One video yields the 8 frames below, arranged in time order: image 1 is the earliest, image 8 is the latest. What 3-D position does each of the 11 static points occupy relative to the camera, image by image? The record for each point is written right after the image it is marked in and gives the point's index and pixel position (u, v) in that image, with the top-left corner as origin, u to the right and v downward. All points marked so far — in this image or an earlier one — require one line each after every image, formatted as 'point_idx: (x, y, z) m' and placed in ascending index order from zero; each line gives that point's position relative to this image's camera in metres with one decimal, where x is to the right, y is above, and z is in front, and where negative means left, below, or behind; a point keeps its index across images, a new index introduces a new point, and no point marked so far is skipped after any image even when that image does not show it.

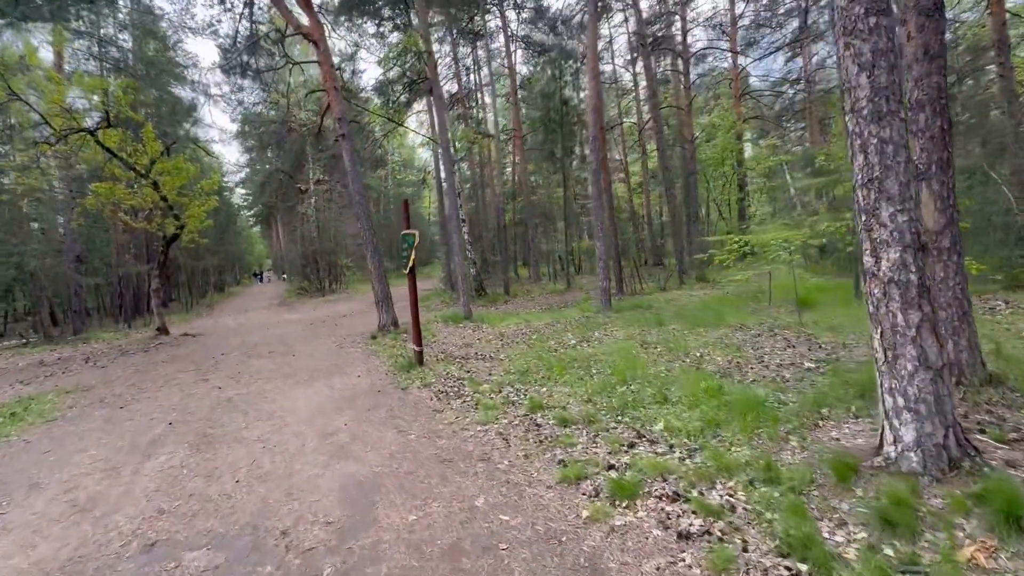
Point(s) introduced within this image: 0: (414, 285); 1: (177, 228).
0: (-1.7, 0.0, +7.8) m
1: (-10.0, +1.8, +14.0) m
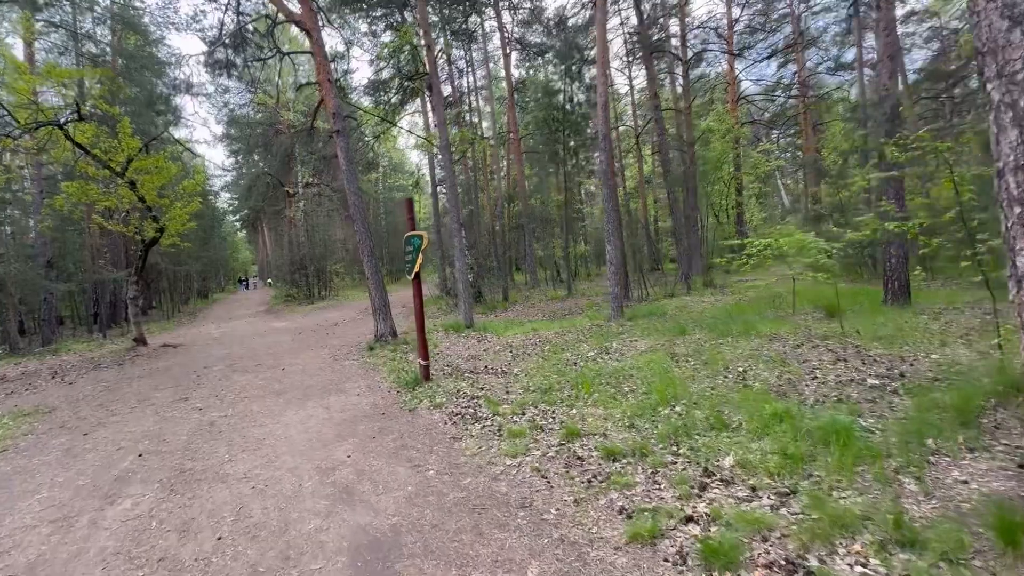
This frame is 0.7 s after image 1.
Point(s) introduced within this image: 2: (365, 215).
0: (-1.4, -0.1, +7.1) m
1: (-9.9, +1.6, +13.0) m
2: (-3.3, +1.7, +10.6) m
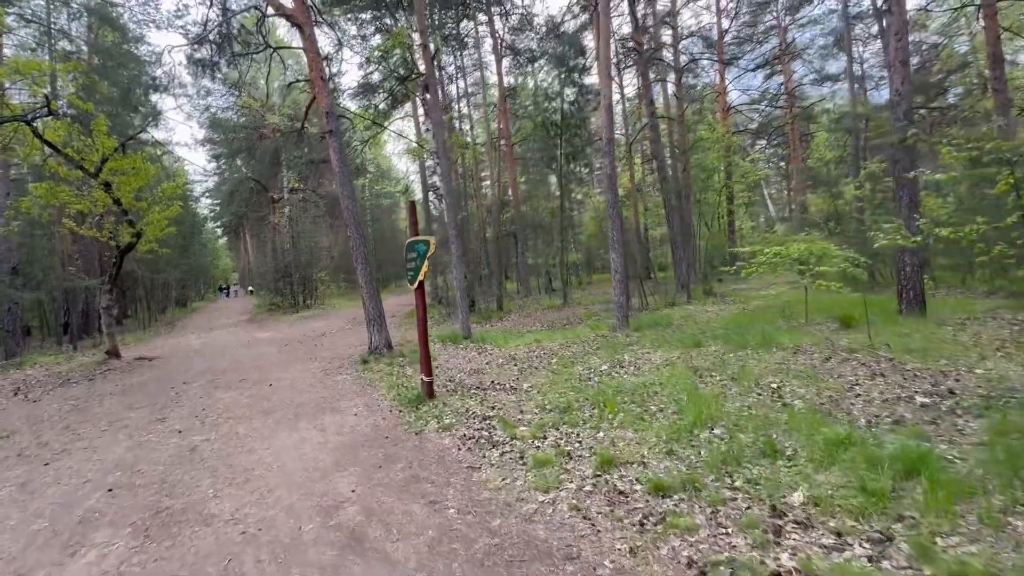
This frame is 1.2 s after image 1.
0: (-1.3, -0.2, +6.6) m
1: (-9.9, +1.4, +12.3) m
2: (-3.3, +1.5, +10.0) m
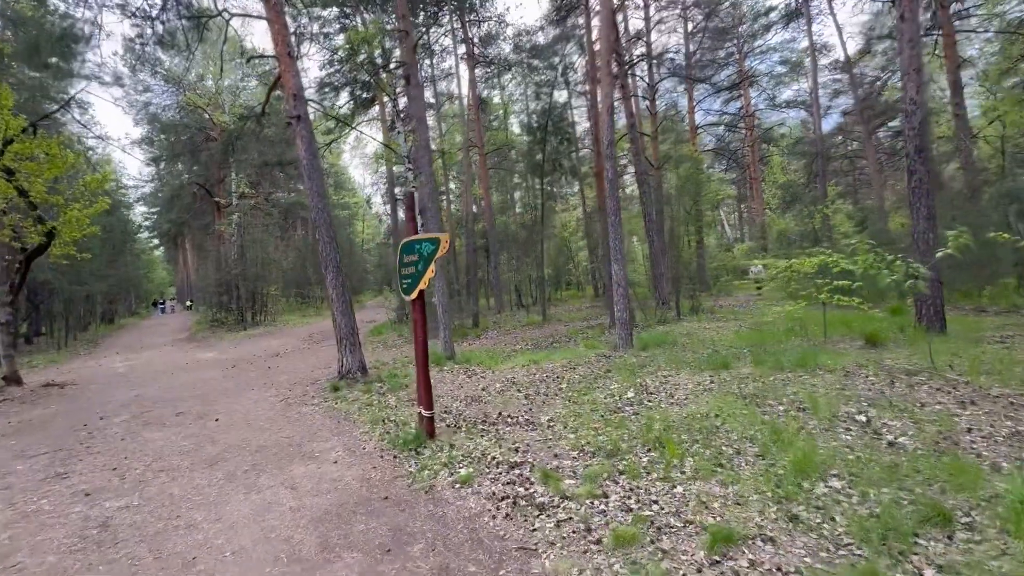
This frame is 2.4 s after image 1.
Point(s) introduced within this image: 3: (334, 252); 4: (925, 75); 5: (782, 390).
0: (-1.0, -0.3, +5.3) m
1: (-10.2, +1.1, +10.2) m
2: (-3.3, +1.2, +8.6) m
3: (-3.2, +0.6, +8.4) m
4: (+7.8, +4.0, +8.7) m
5: (+3.3, -1.3, +5.8) m
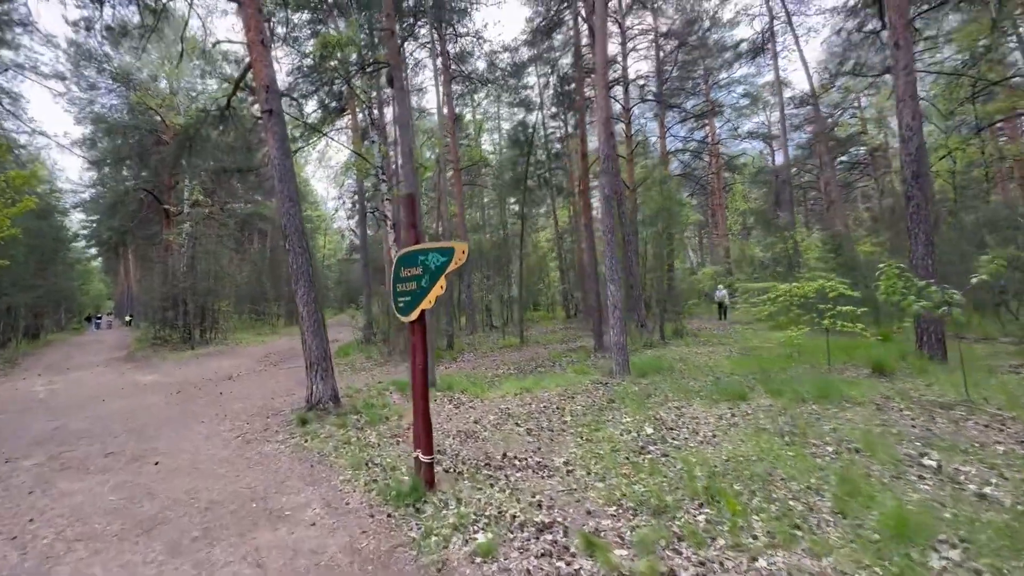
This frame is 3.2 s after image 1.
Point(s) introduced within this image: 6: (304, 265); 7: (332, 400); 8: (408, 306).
0: (-0.8, -0.5, +4.4) m
1: (-10.4, +0.9, +8.6) m
2: (-3.4, +1.0, +7.6) m
3: (-3.2, +0.4, +7.4) m
4: (+7.7, +3.5, +8.8) m
5: (+3.4, -1.6, +5.2) m
6: (-3.3, +0.4, +7.3) m
7: (-2.8, -1.7, +7.3) m
8: (-1.0, -0.2, +4.4) m
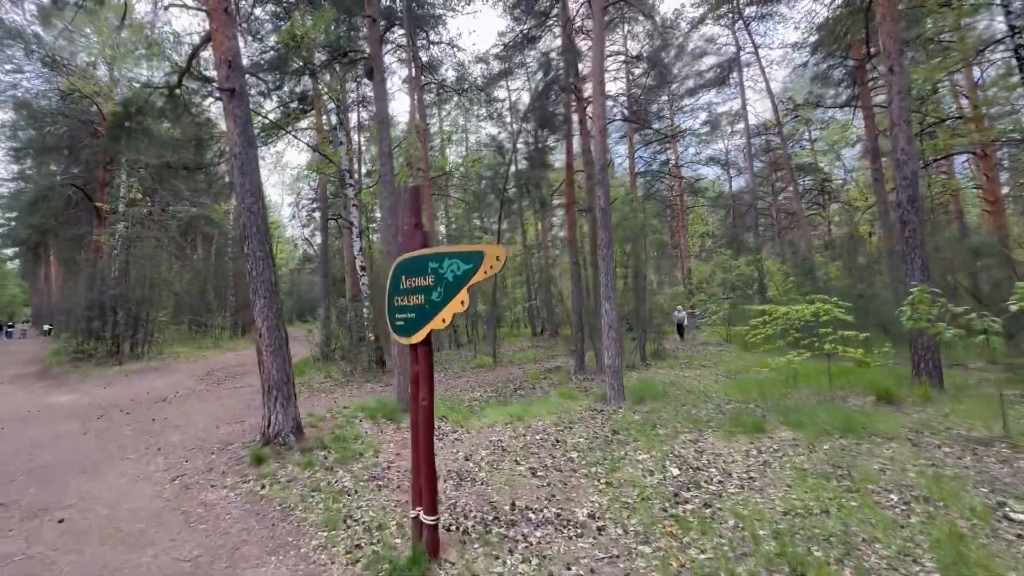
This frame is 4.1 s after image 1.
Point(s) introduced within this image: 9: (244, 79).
0: (-0.6, -0.6, +3.5) m
1: (-10.5, +0.9, +6.9) m
2: (-3.4, +0.8, +6.5) m
3: (-3.3, +0.2, +6.3) m
4: (+7.6, +3.0, +8.8) m
5: (+3.5, -1.8, +4.7) m
6: (-3.3, +0.2, +6.2) m
7: (-2.9, -1.9, +6.2) m
8: (-0.7, -0.3, +3.5) m
9: (-3.8, +2.9, +6.6) m
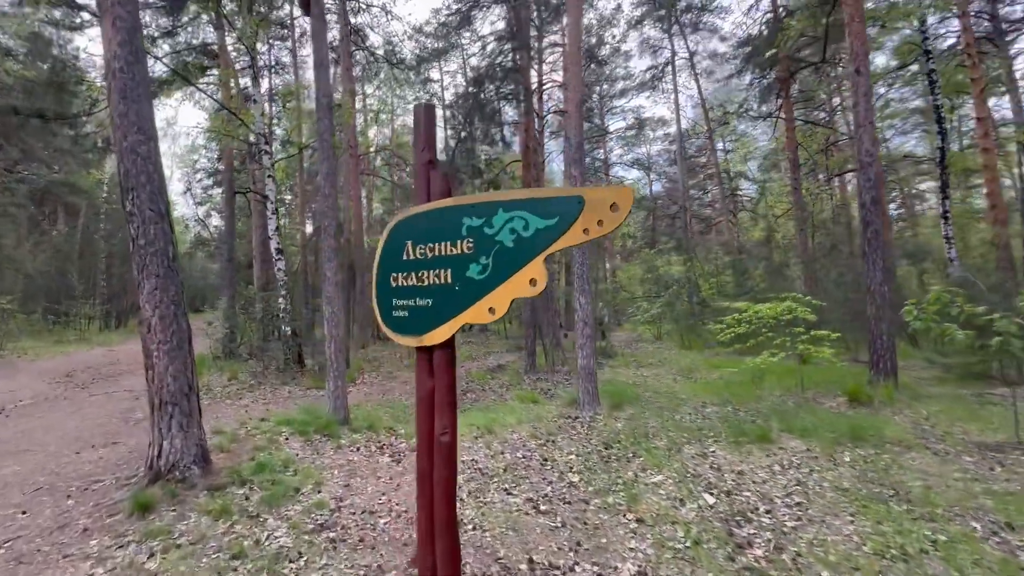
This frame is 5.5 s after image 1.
0: (-0.3, -0.5, +2.3) m
1: (-10.5, +1.3, +3.8) m
2: (-3.5, +1.0, +4.7) m
3: (-3.4, +0.5, +4.5) m
4: (+6.9, +3.0, +8.9) m
5: (+3.6, -1.8, +4.2) m
6: (-3.4, +0.5, +4.5) m
7: (-3.0, -1.7, +4.5) m
8: (-0.4, -0.1, +2.2) m
9: (-3.8, +3.2, +4.7) m
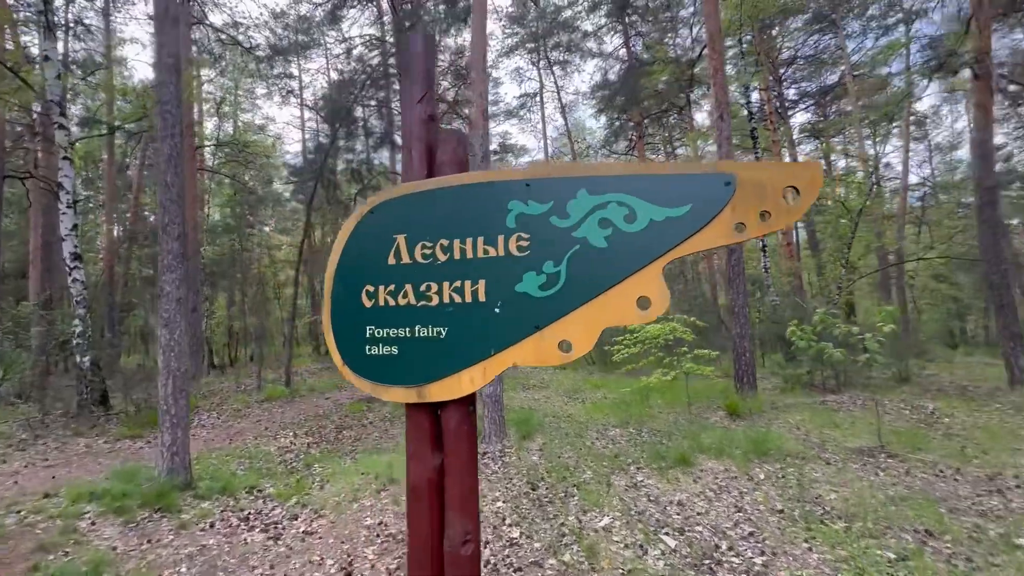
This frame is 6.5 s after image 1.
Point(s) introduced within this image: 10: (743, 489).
0: (-0.1, -0.6, +1.4) m
1: (-10.3, +1.4, -0.1) m
2: (-3.9, +0.9, +2.8) m
3: (-3.7, +0.4, +2.7) m
4: (+4.8, +2.5, +10.0) m
5: (+3.0, -2.0, +4.3) m
6: (-3.7, +0.4, +2.7) m
7: (-3.4, -1.8, +2.7) m
8: (-0.2, -0.2, +1.4) m
9: (-4.2, +3.1, +2.8) m
10: (+2.3, -2.0, +4.8) m
